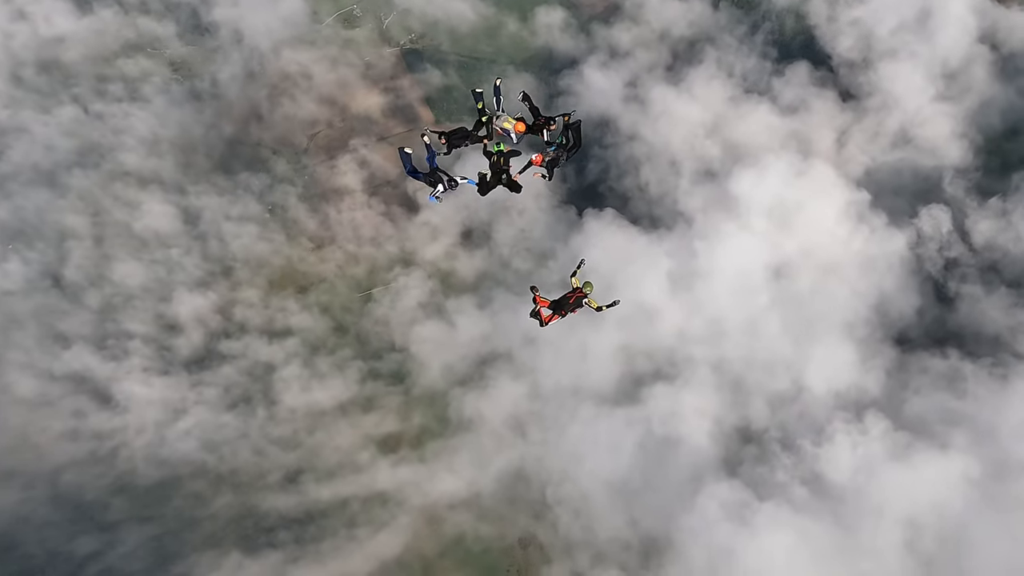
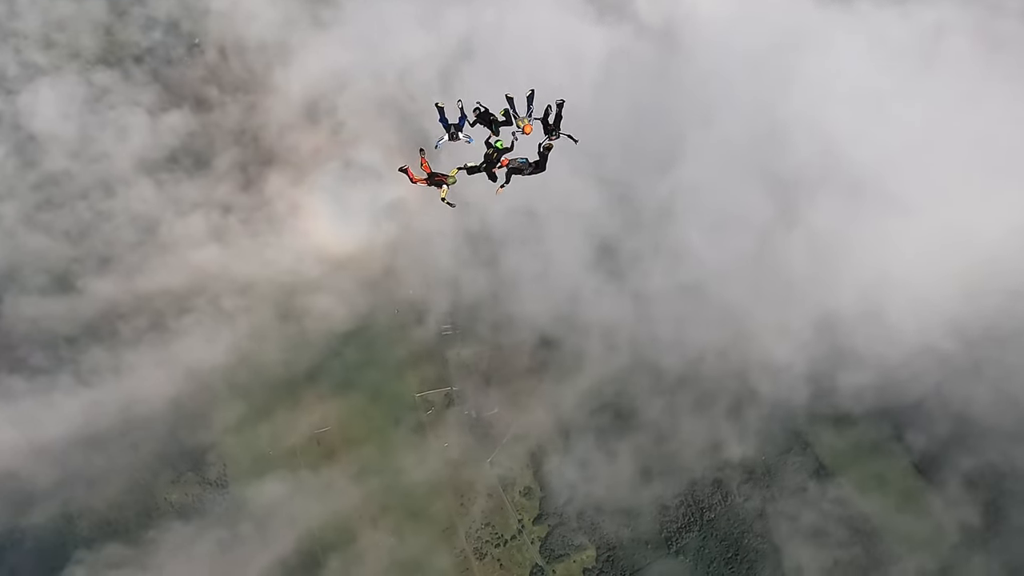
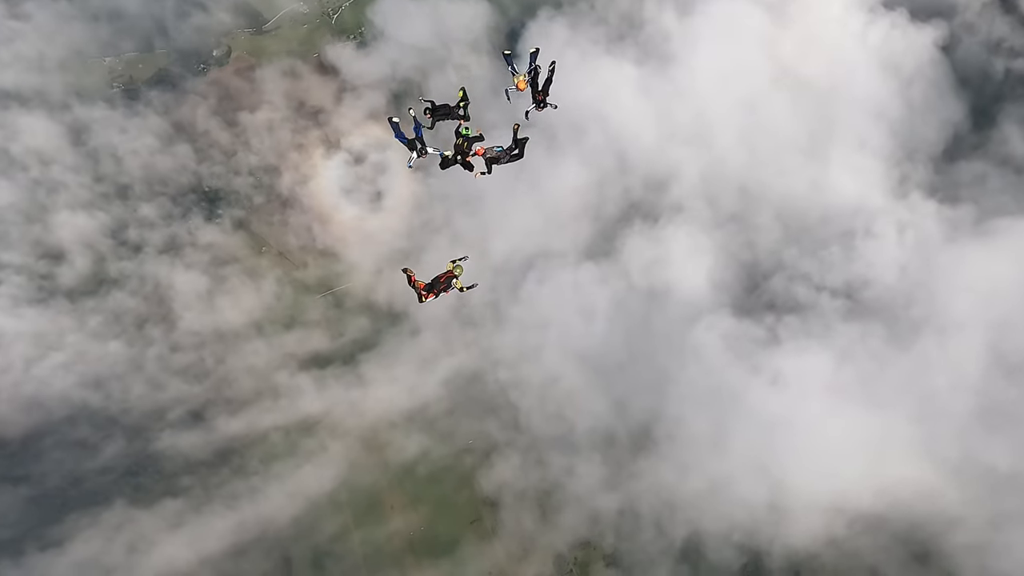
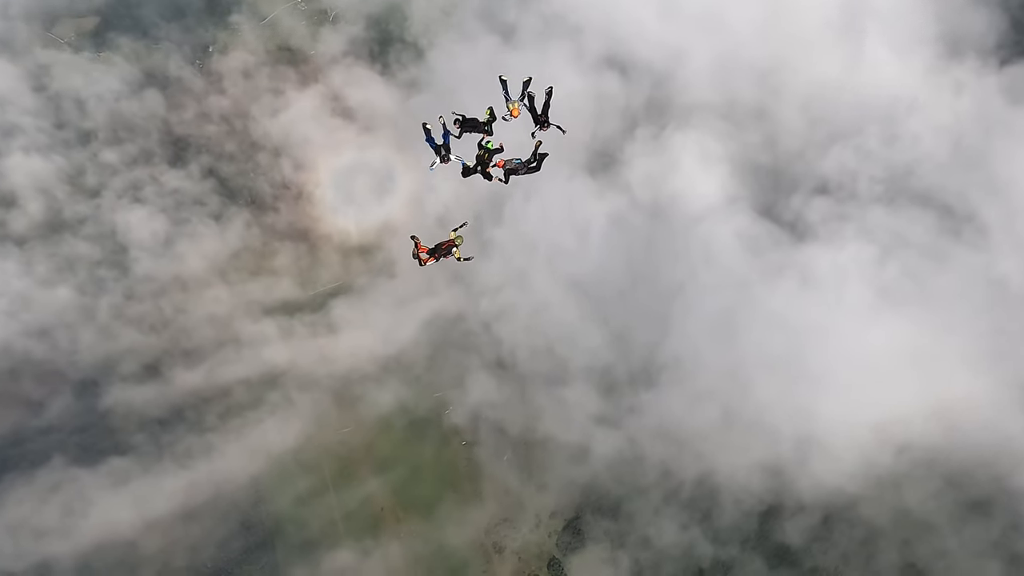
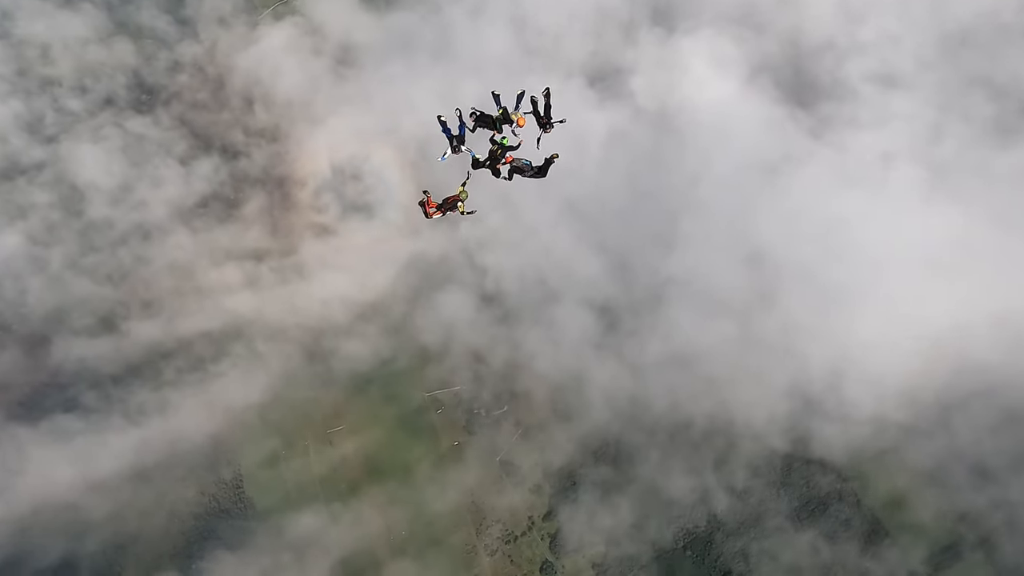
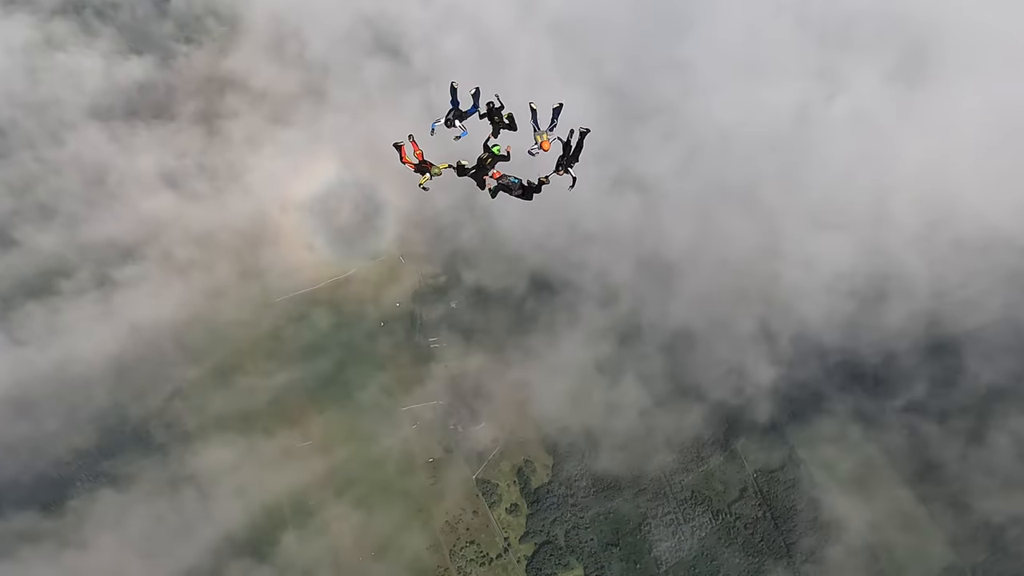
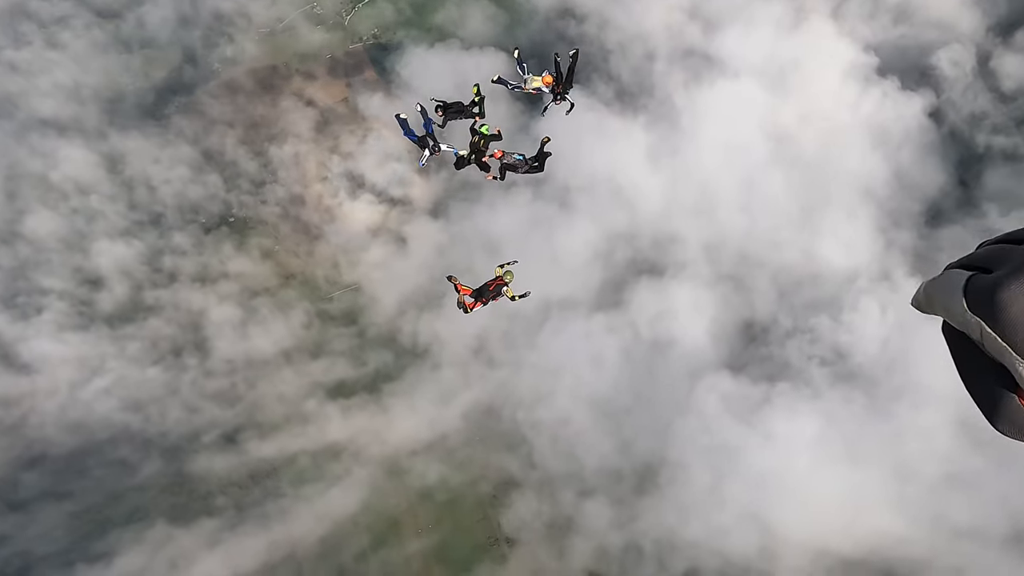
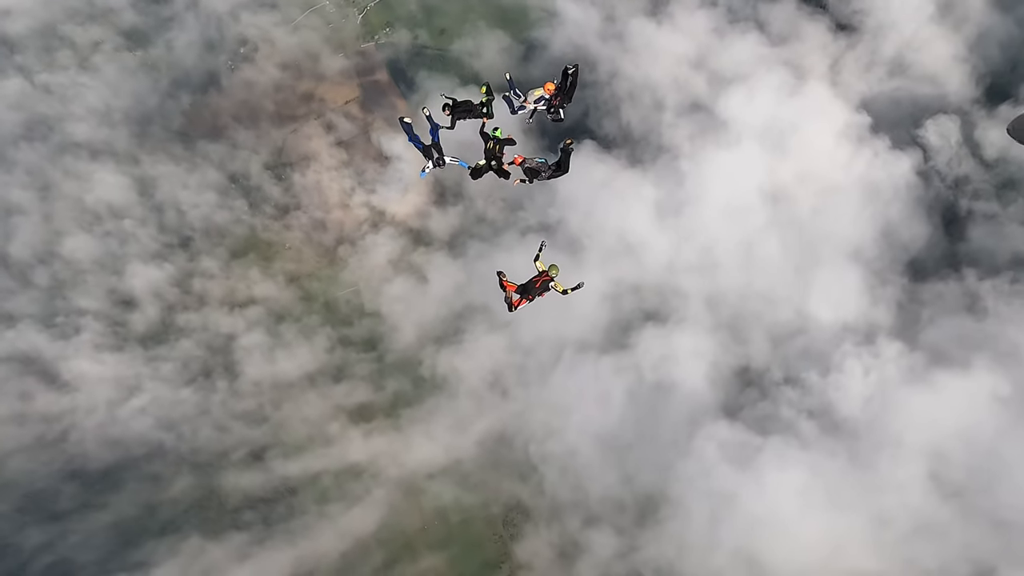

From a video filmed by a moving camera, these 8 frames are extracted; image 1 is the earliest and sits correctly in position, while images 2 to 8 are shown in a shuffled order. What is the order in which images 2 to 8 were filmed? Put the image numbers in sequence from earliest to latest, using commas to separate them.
8, 7, 3, 4, 5, 2, 6
